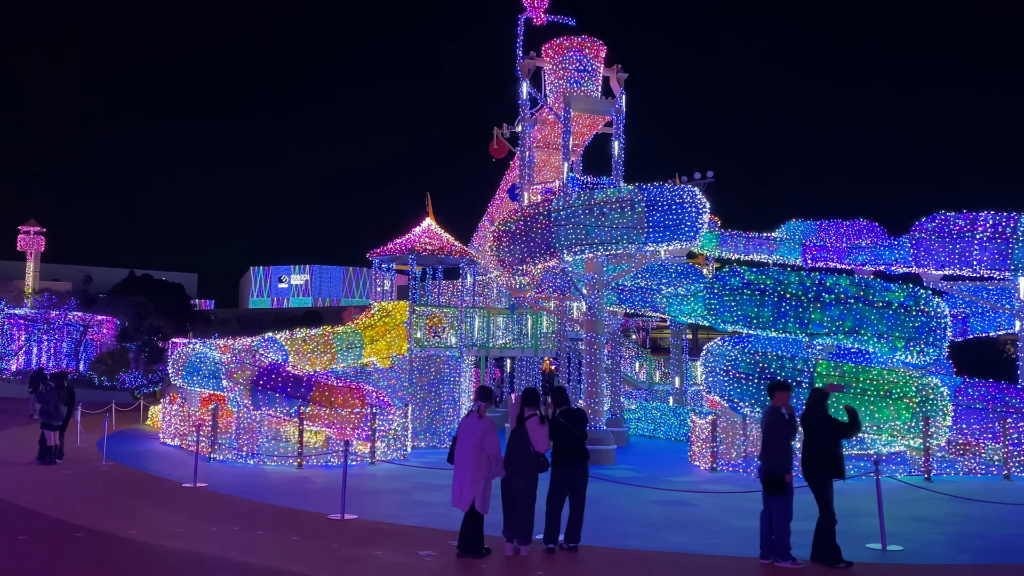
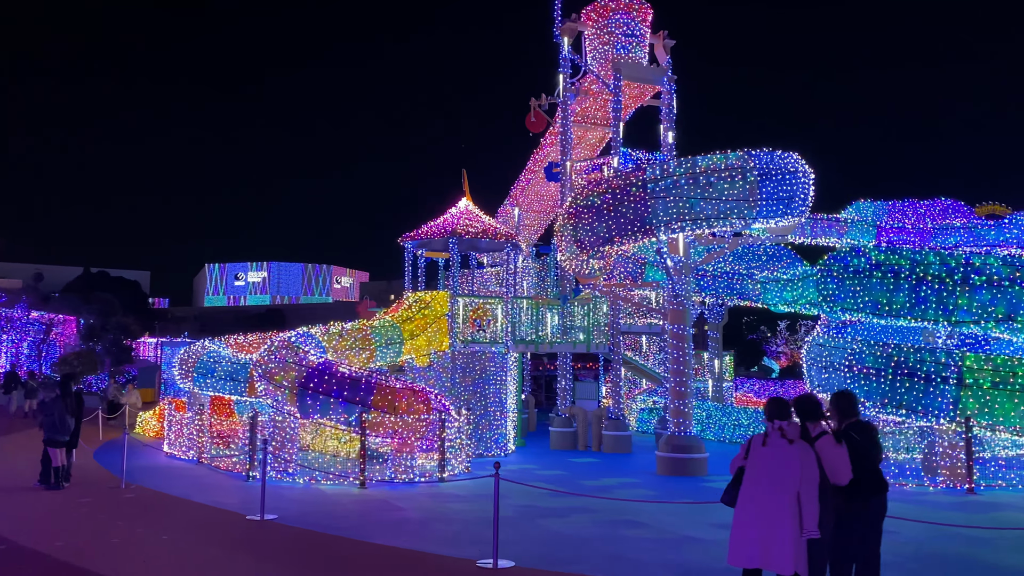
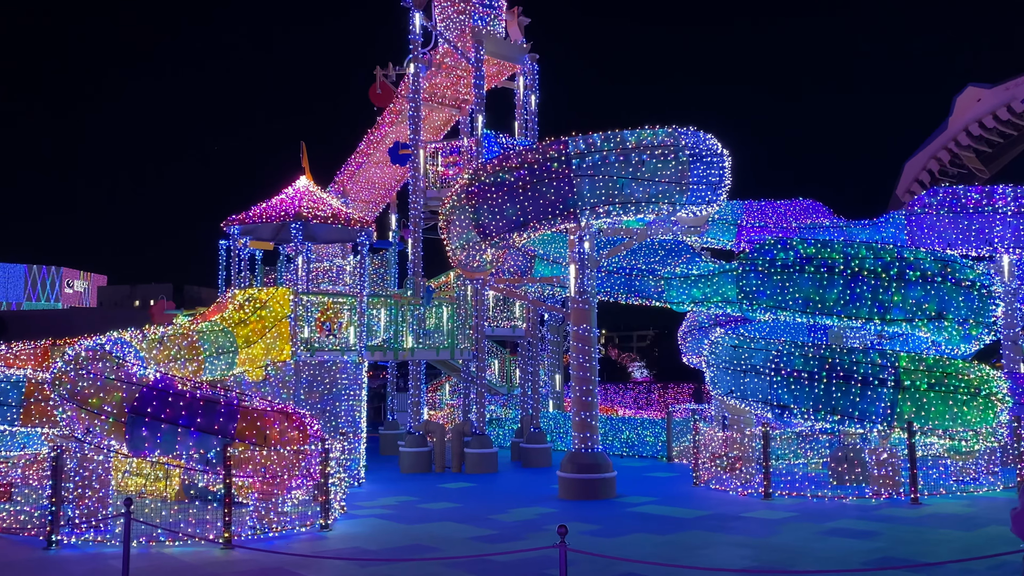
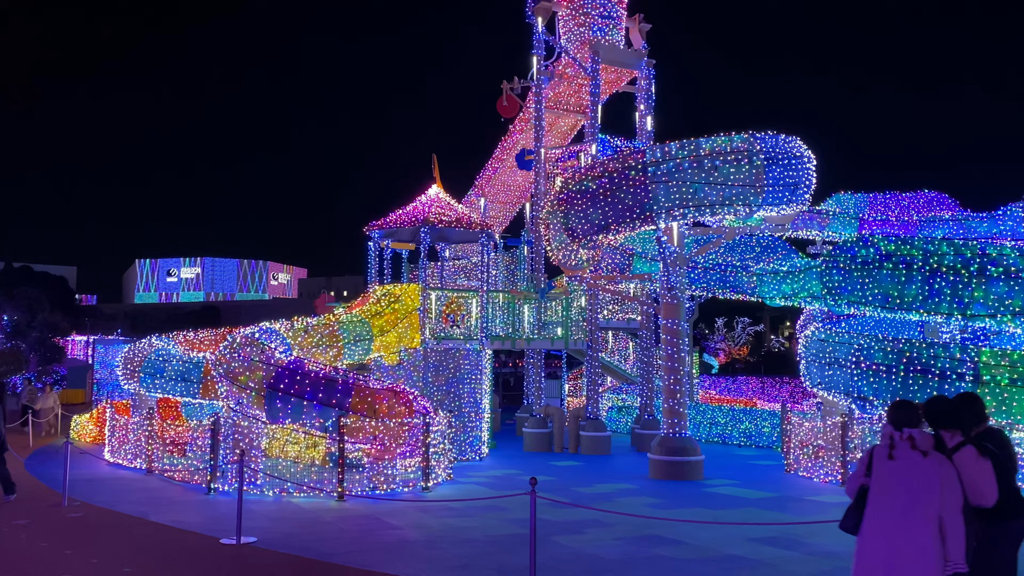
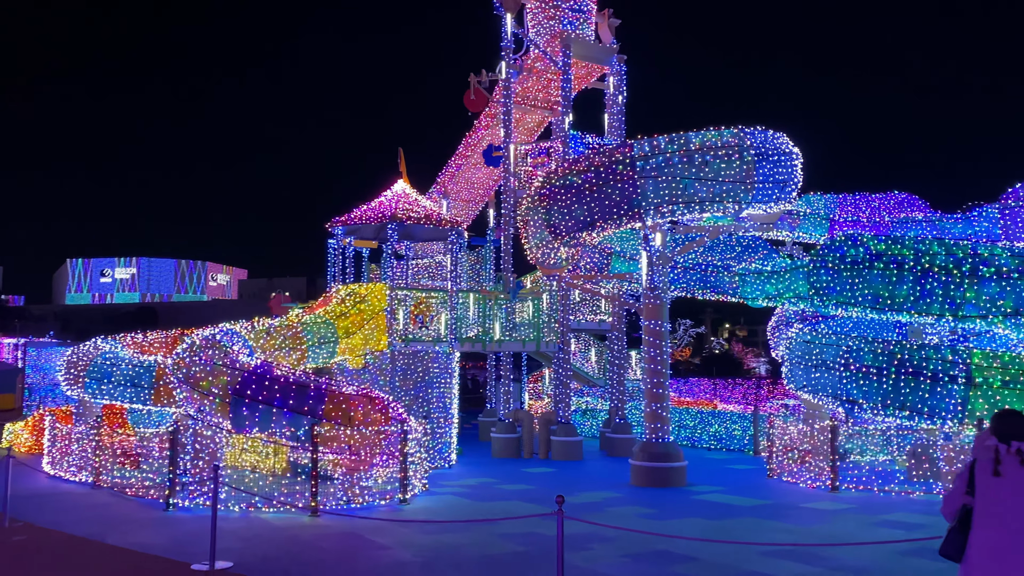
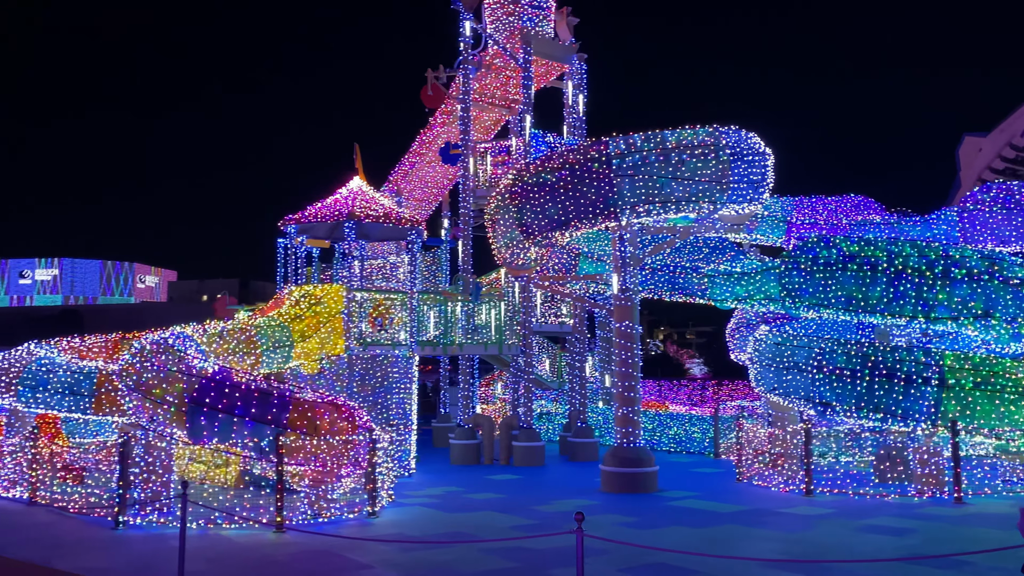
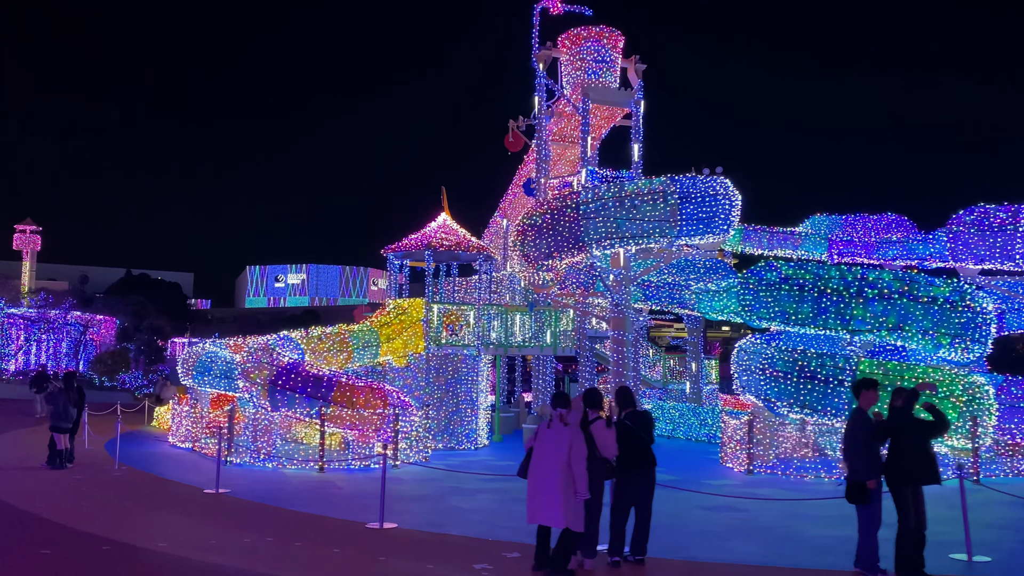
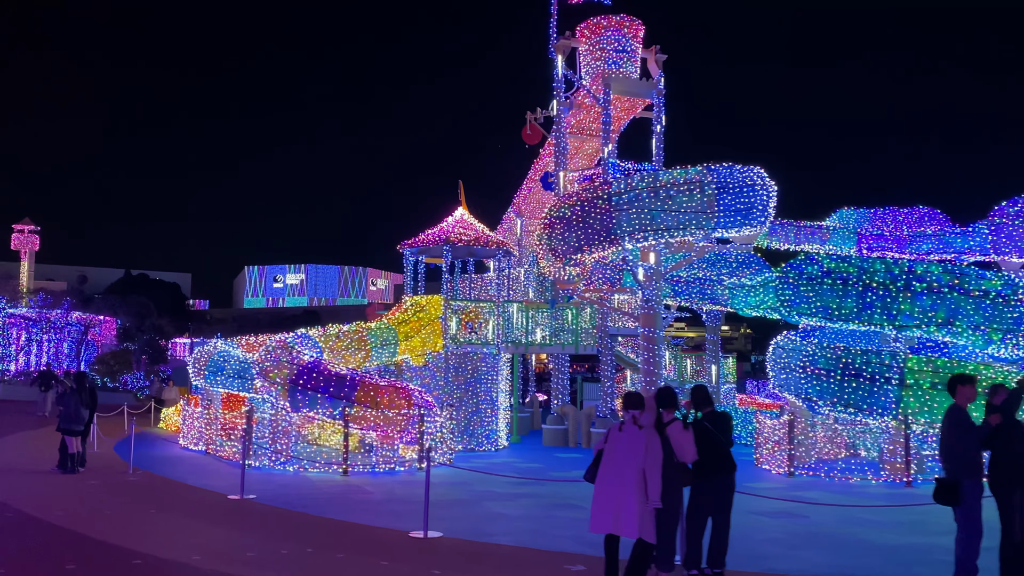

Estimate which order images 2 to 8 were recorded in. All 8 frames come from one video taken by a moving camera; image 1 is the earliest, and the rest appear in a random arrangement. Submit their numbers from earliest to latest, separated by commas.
7, 8, 2, 4, 5, 6, 3
